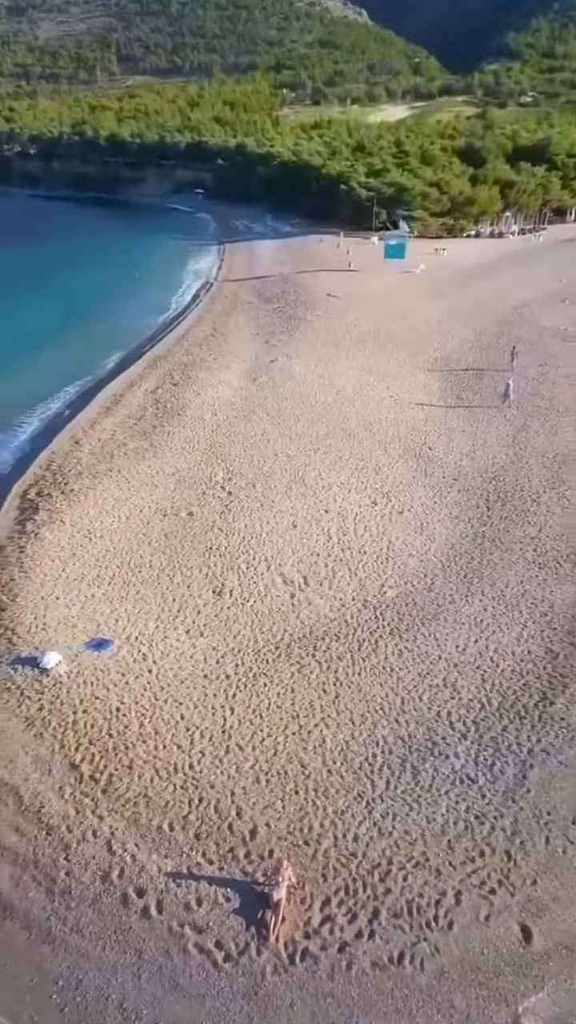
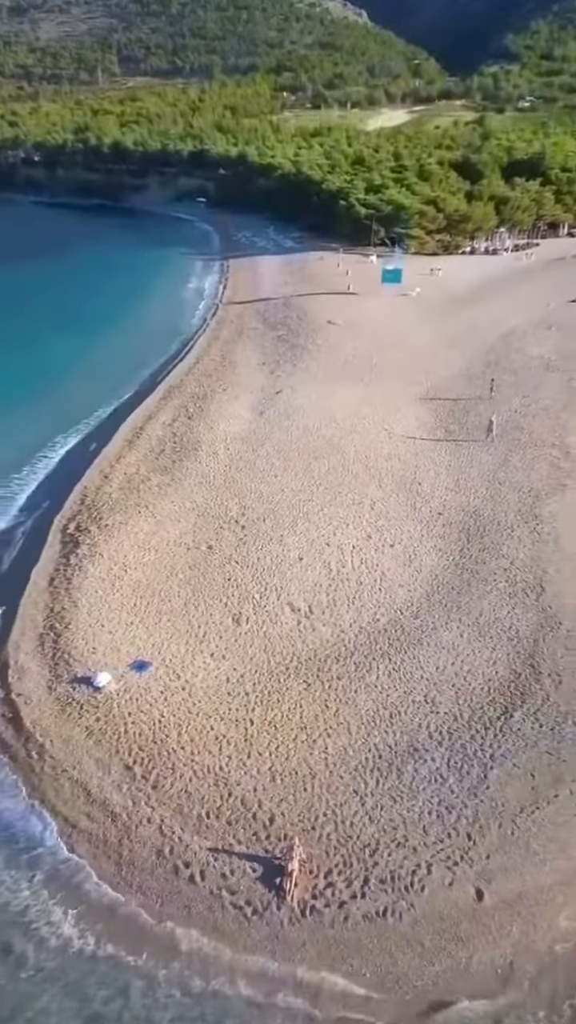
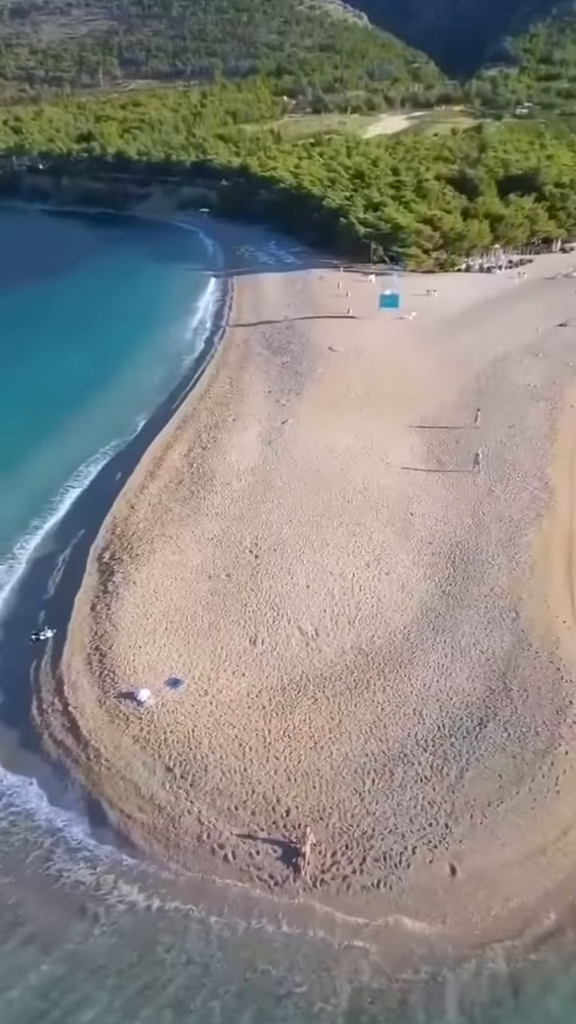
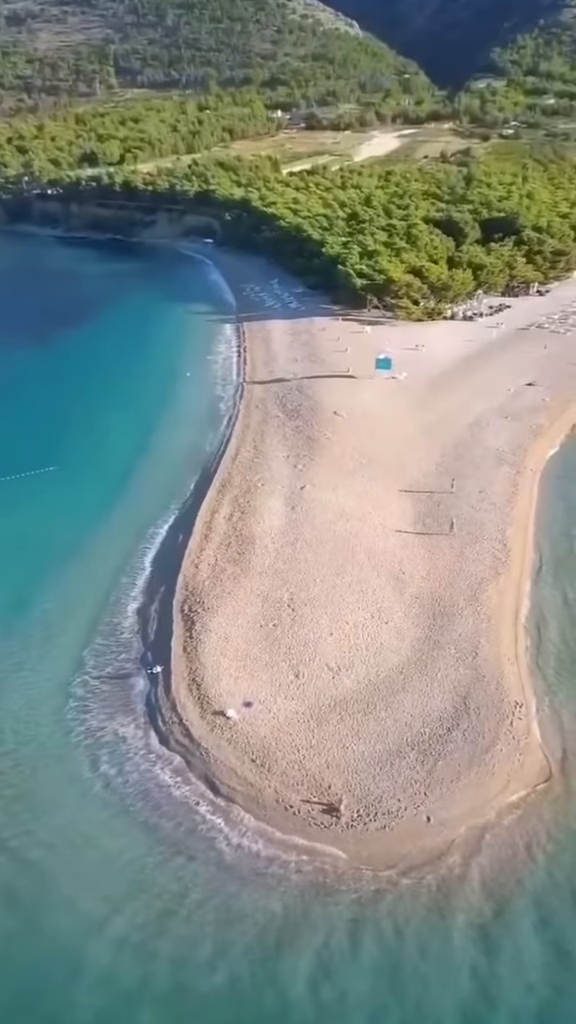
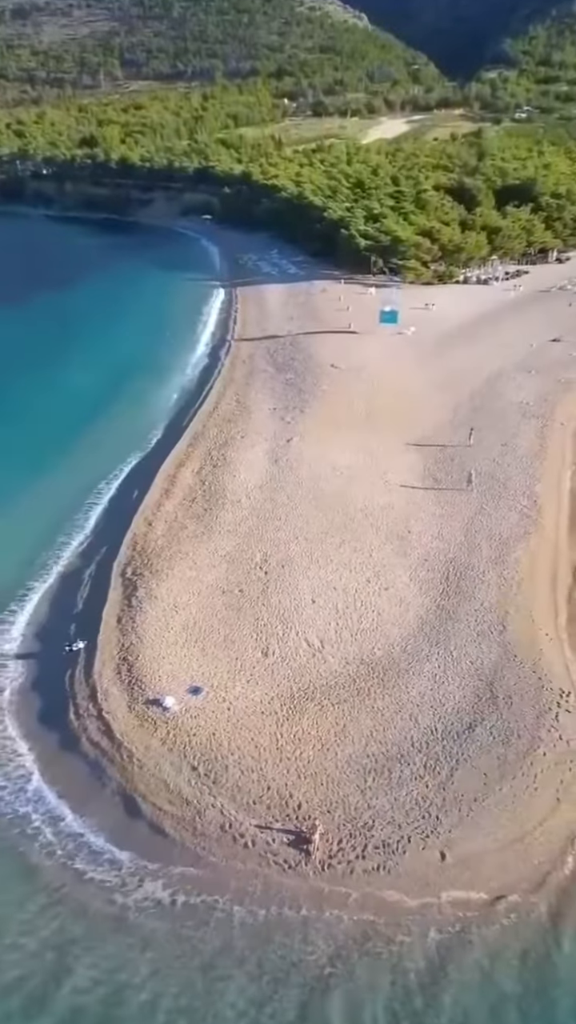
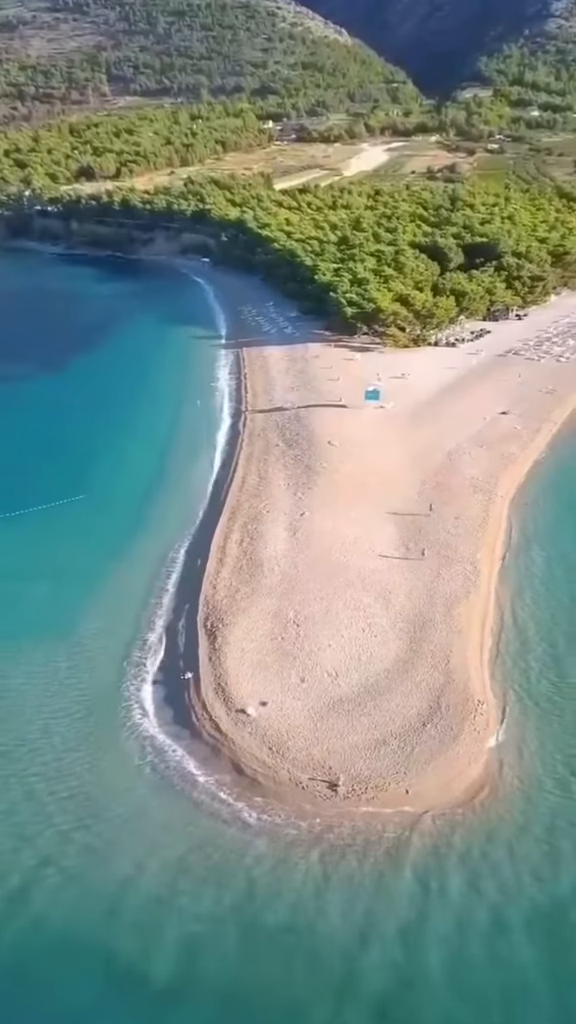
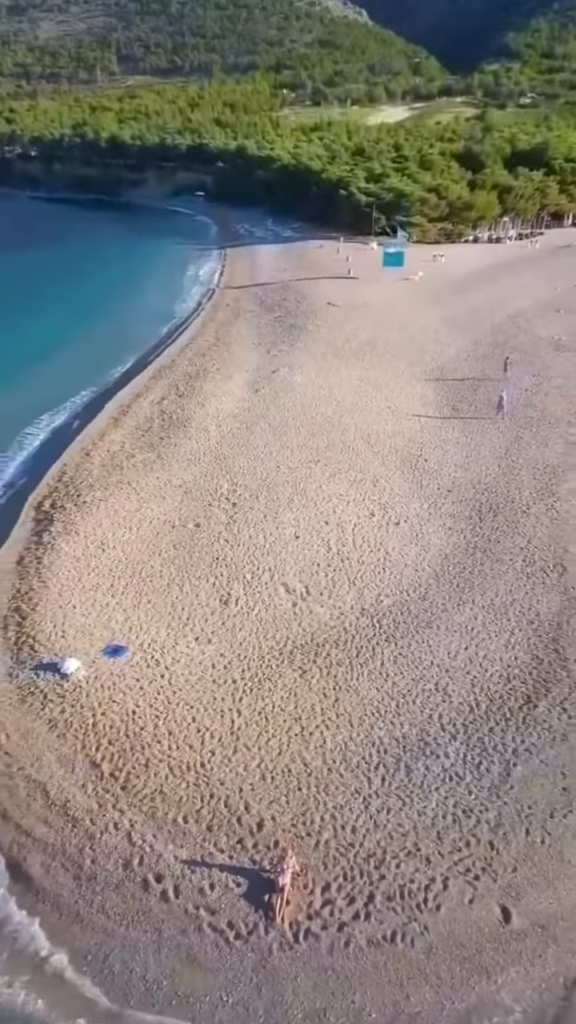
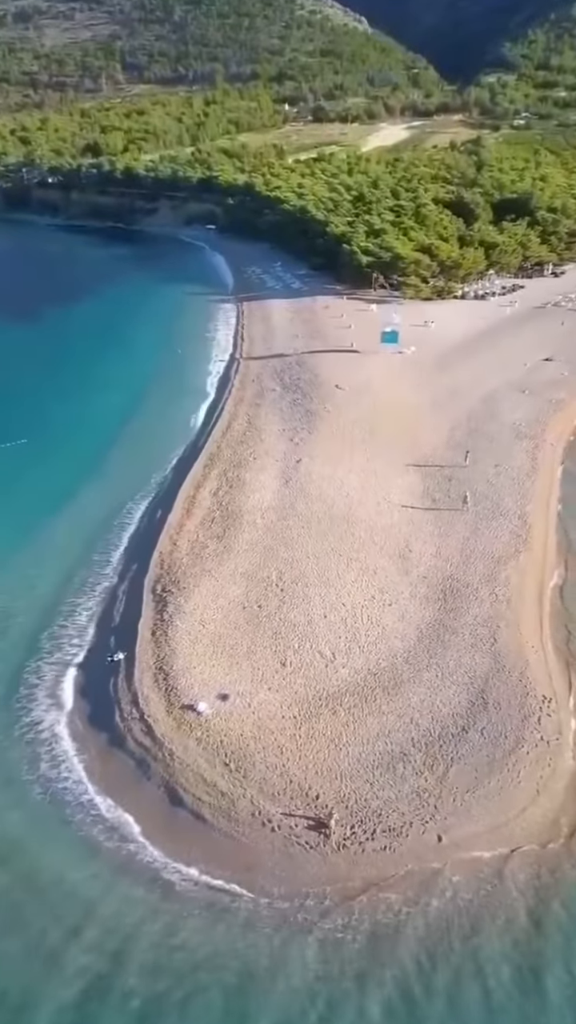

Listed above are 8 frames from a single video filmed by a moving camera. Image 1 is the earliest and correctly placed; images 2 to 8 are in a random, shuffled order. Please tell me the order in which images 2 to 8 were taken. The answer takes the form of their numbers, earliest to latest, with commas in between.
7, 2, 3, 5, 8, 4, 6
